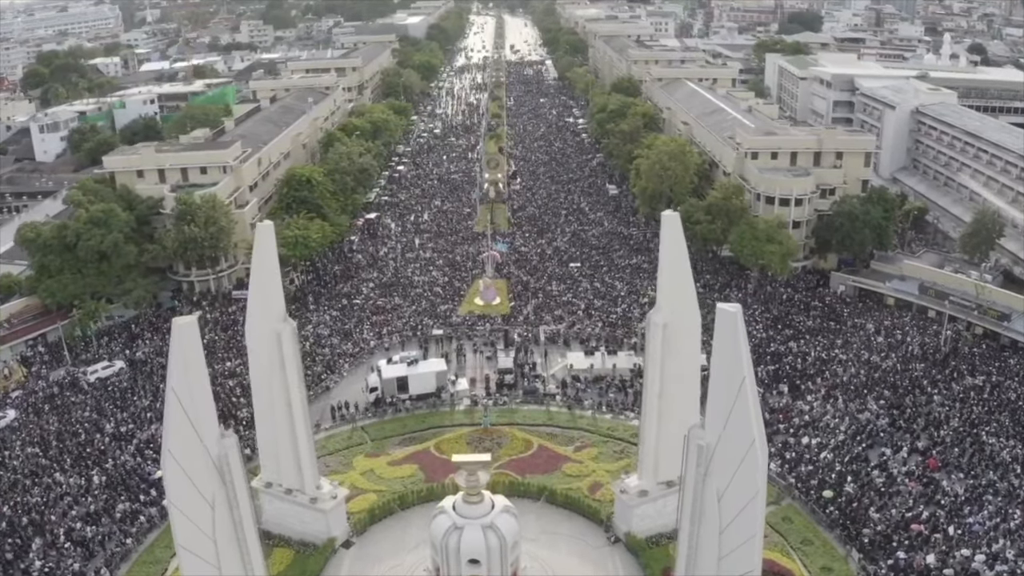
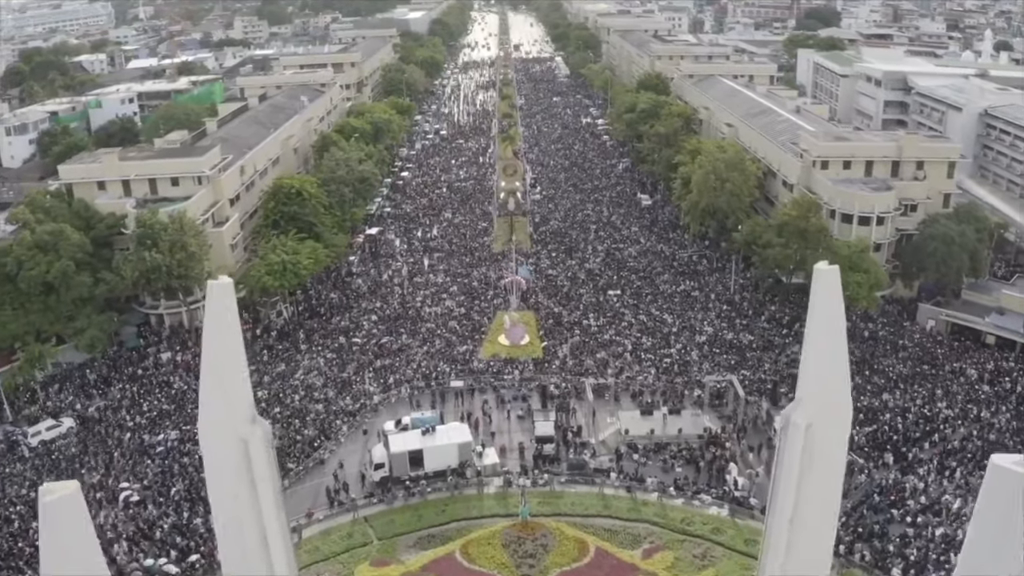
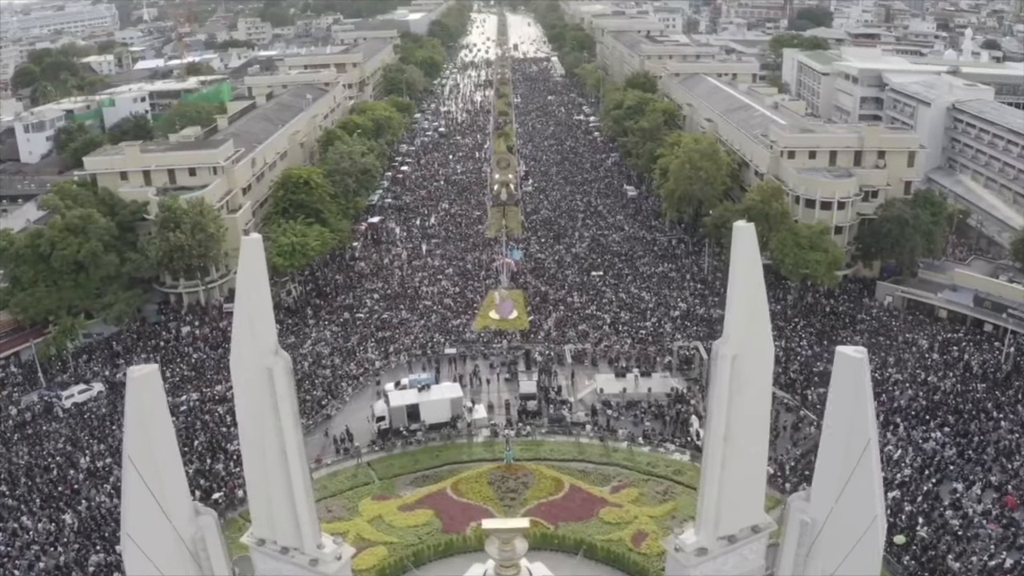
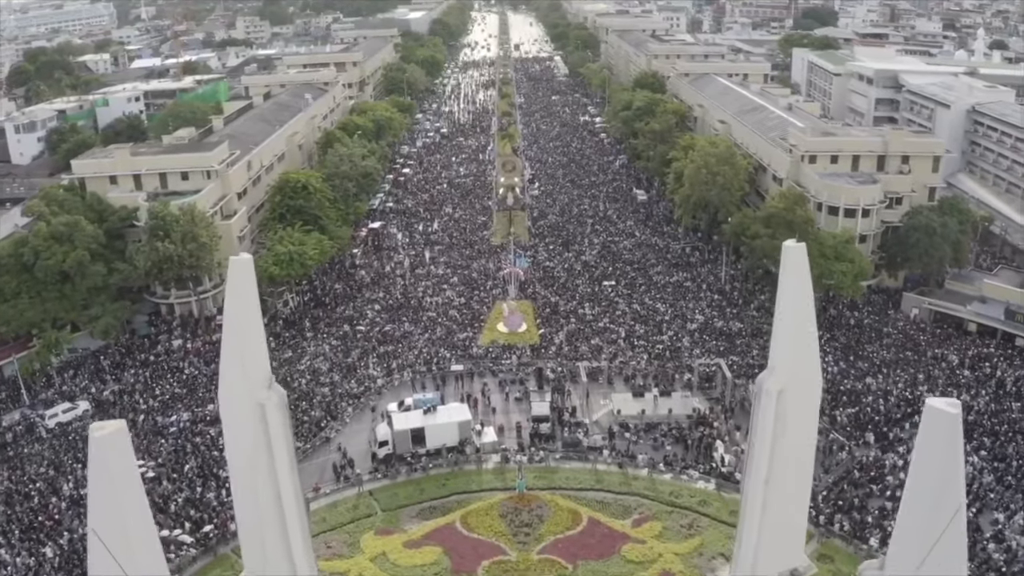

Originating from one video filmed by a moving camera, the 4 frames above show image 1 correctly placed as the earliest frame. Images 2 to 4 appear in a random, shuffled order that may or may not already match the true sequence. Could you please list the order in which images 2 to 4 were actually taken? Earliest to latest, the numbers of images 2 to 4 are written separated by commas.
3, 4, 2
